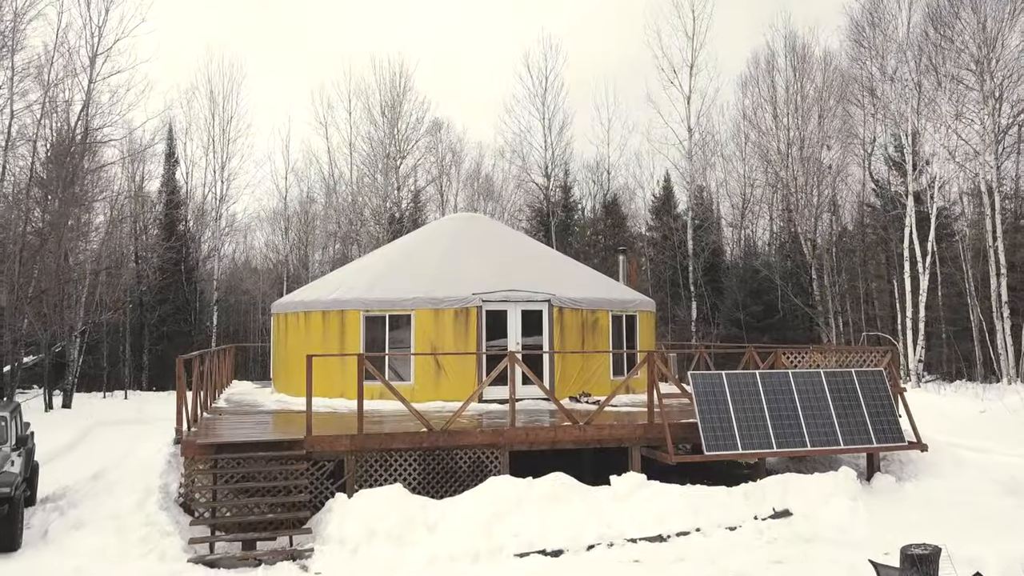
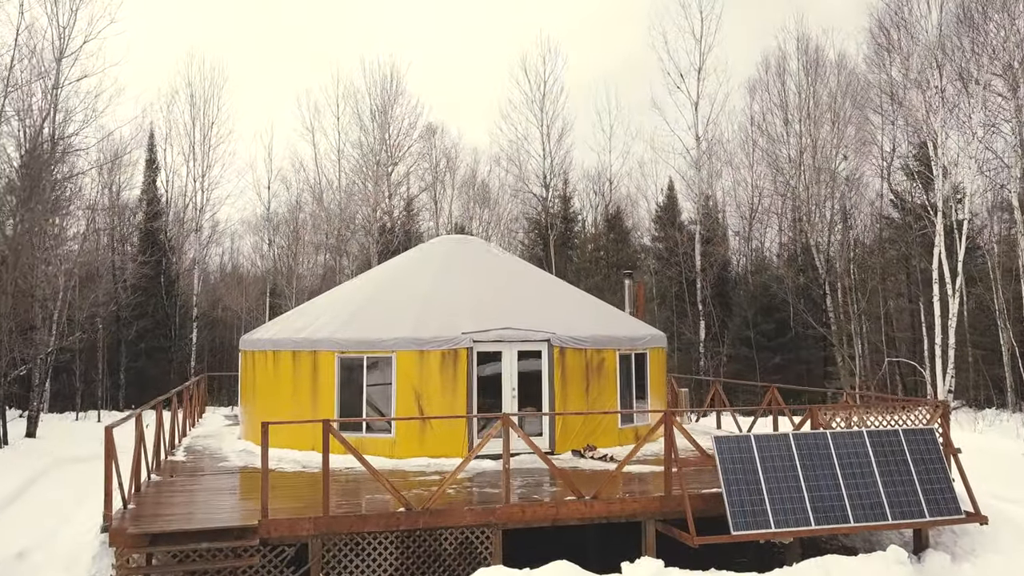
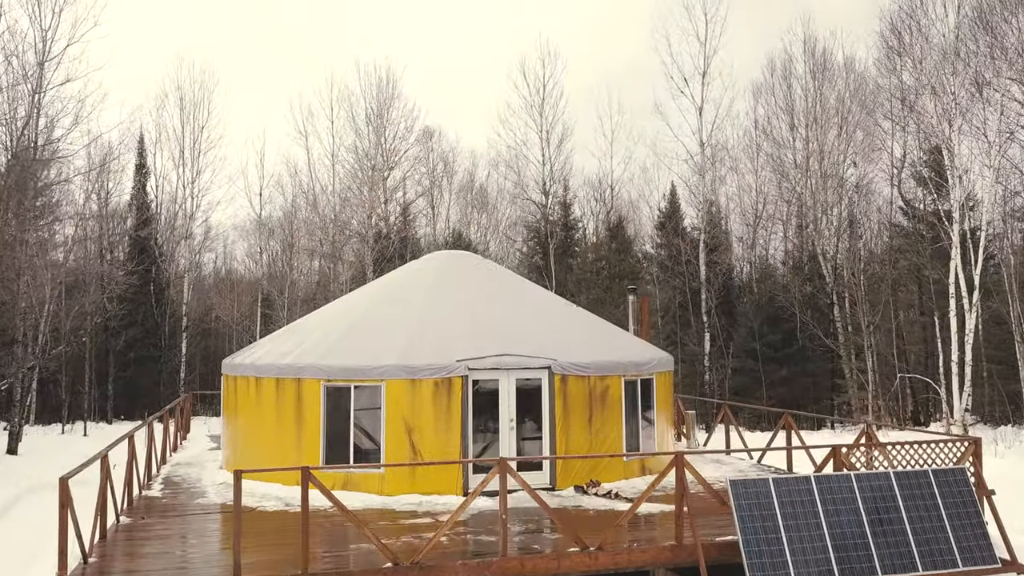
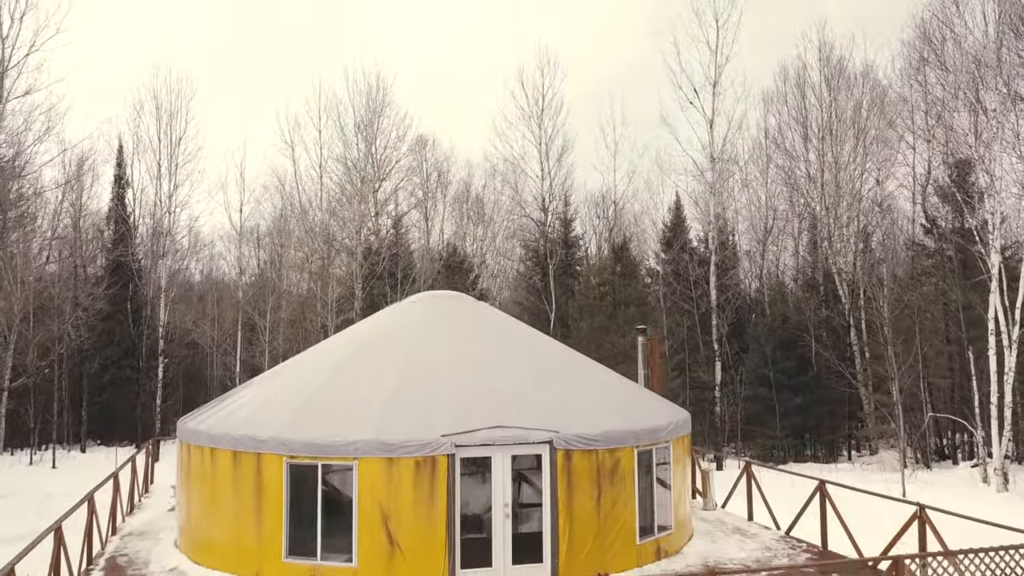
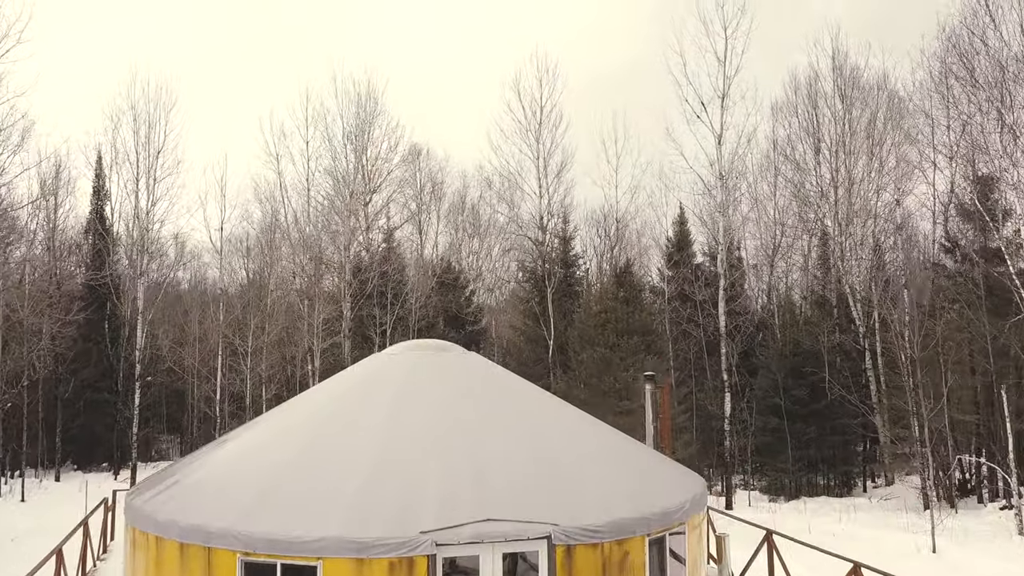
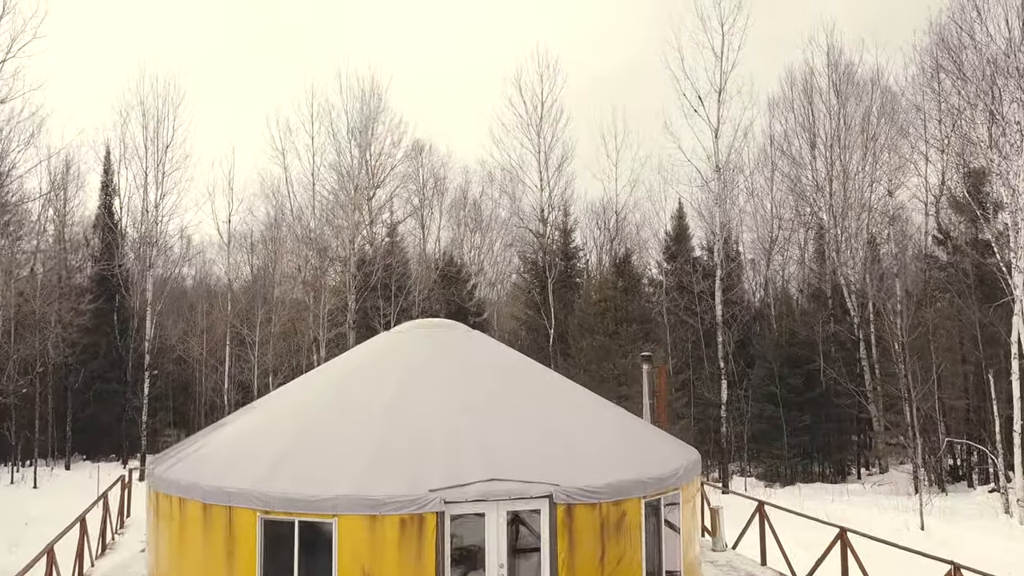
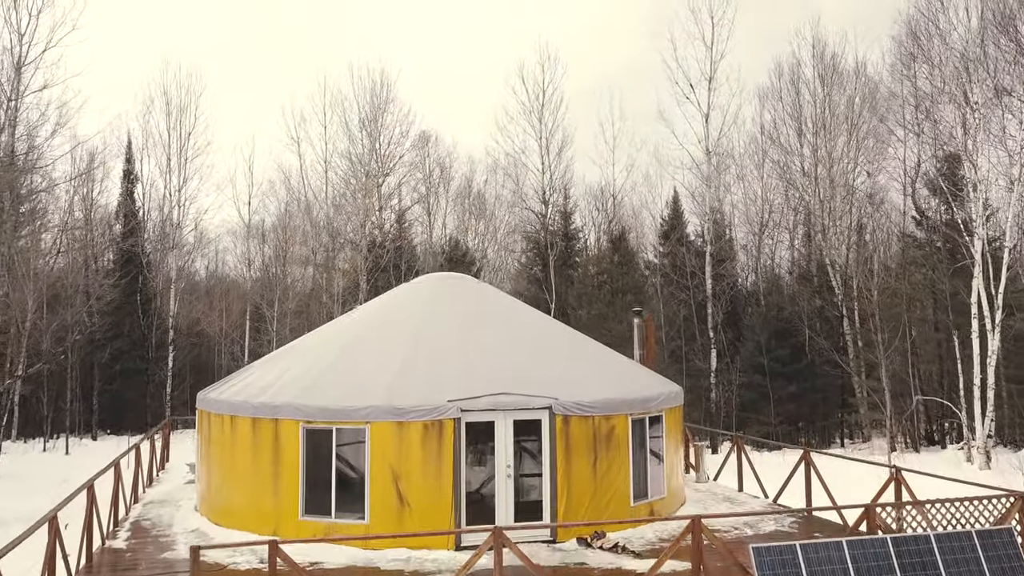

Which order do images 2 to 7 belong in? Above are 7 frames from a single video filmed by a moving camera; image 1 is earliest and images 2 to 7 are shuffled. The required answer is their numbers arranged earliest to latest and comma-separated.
2, 3, 7, 4, 6, 5
